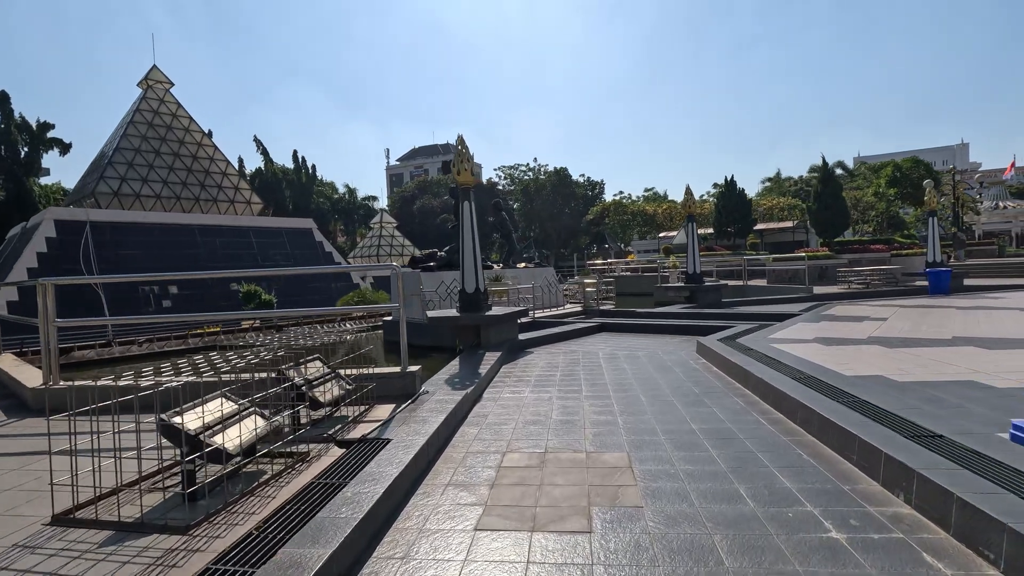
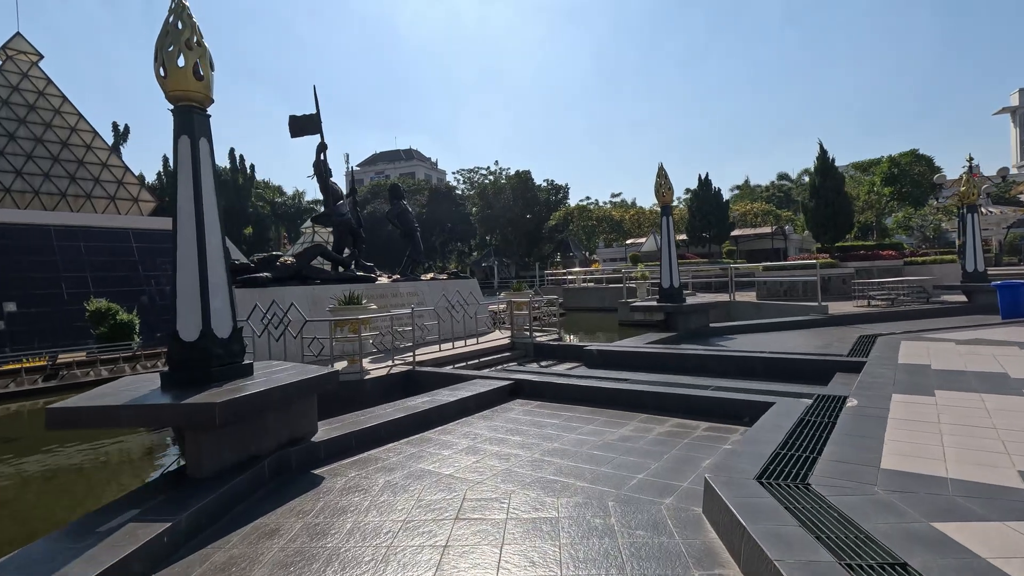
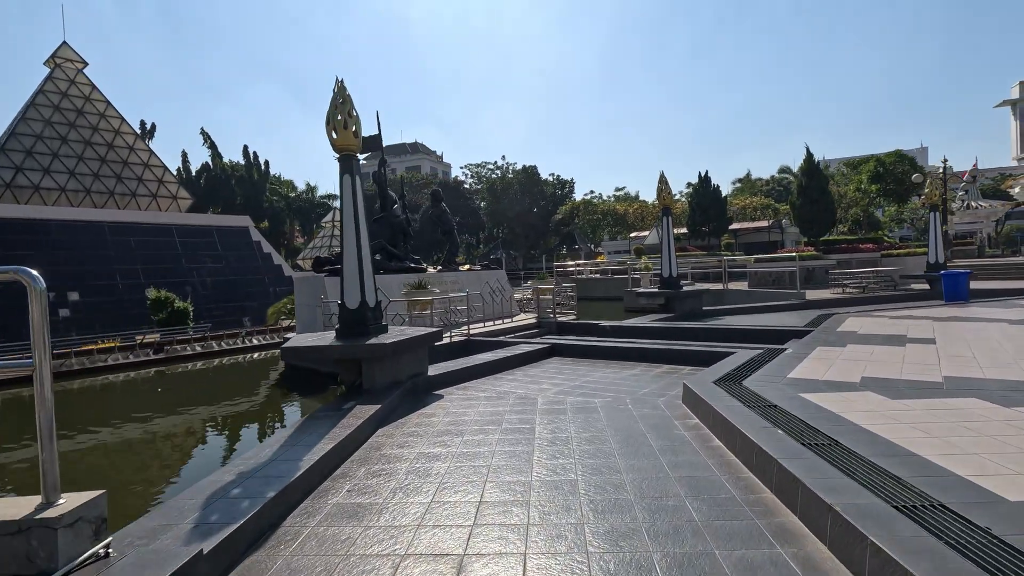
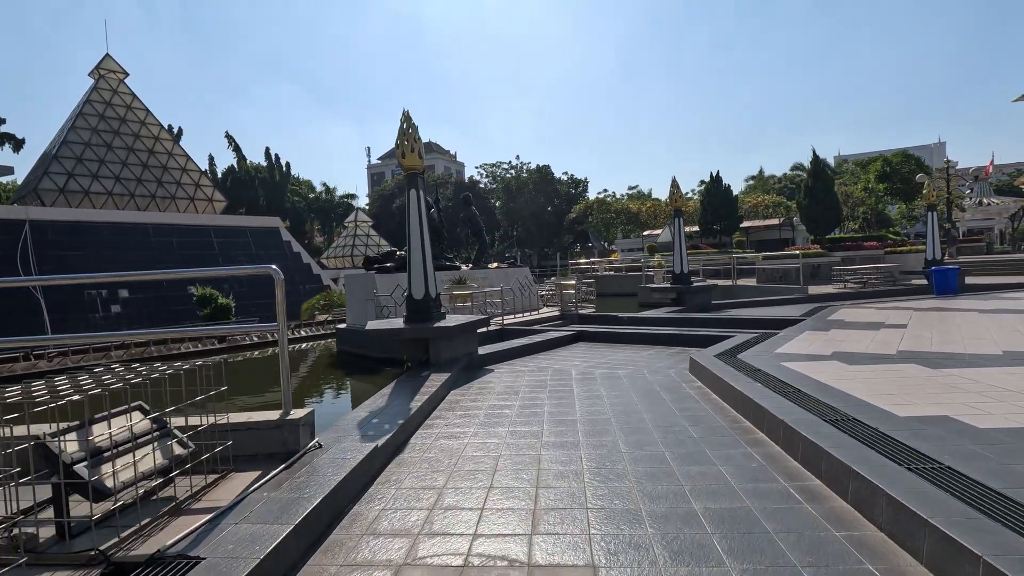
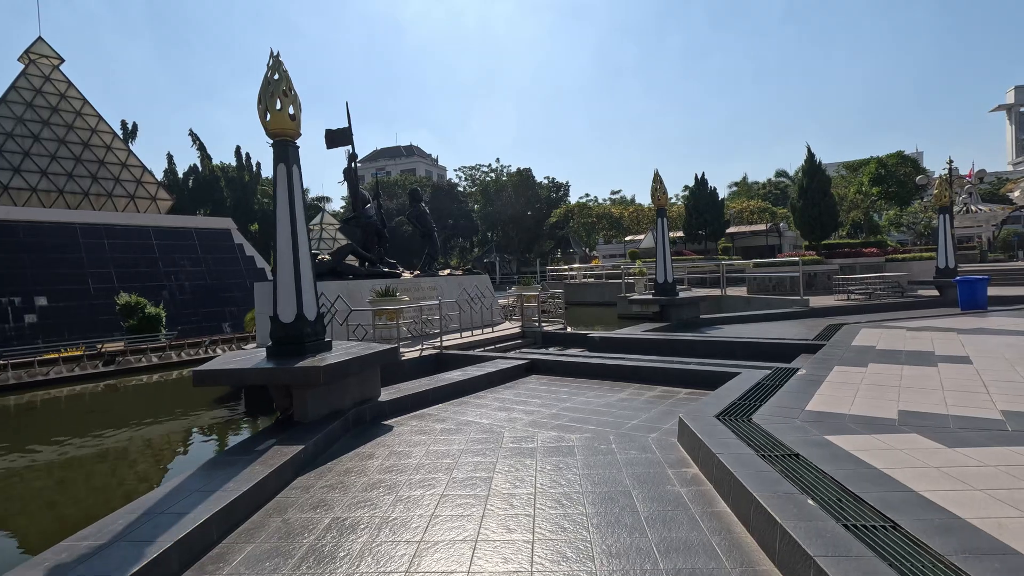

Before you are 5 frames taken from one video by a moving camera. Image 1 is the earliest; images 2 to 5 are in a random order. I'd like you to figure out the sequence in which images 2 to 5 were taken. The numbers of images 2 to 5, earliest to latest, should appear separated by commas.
4, 3, 5, 2
